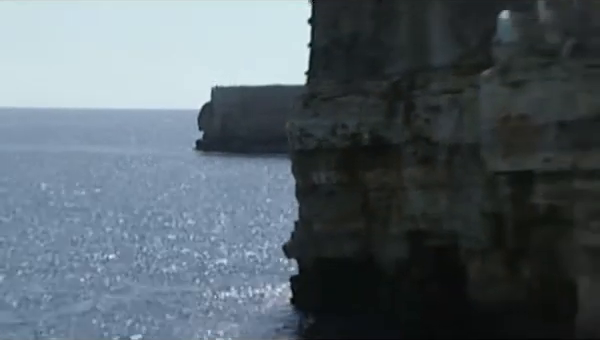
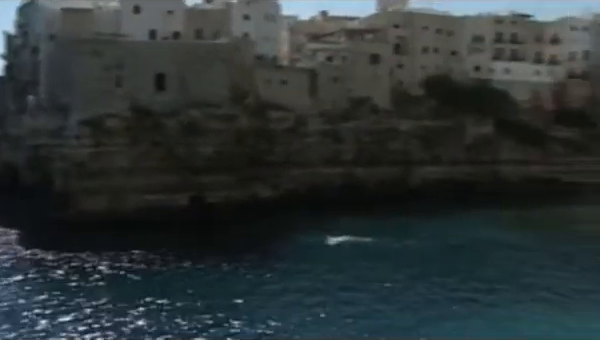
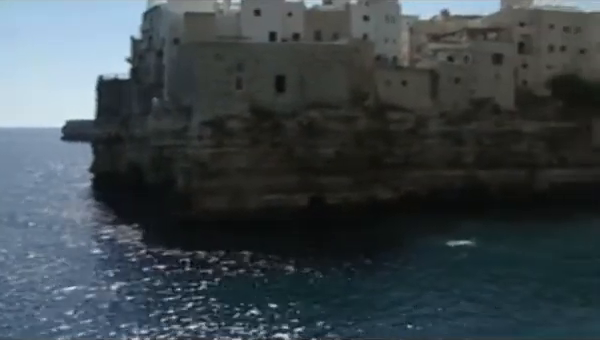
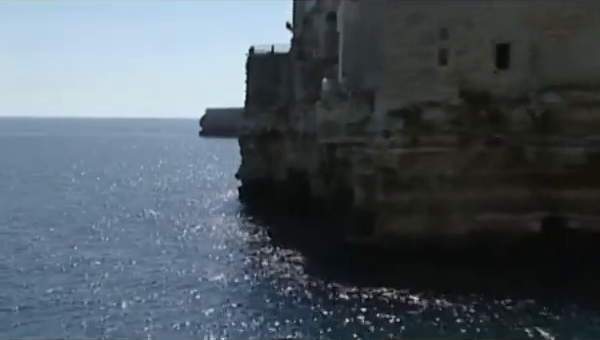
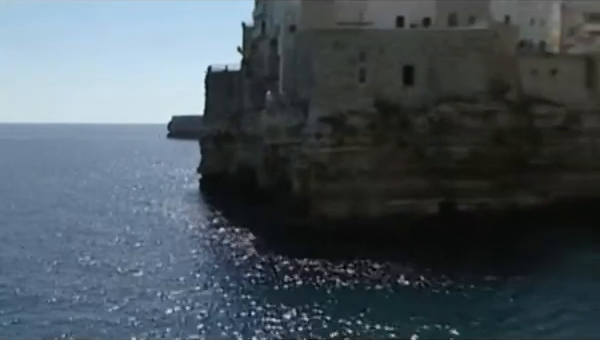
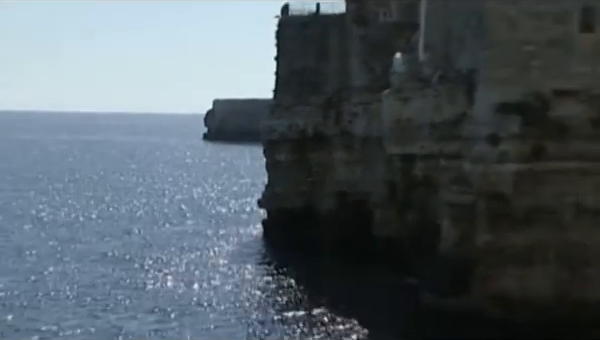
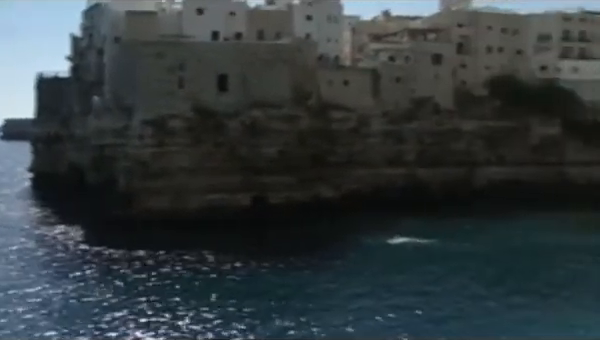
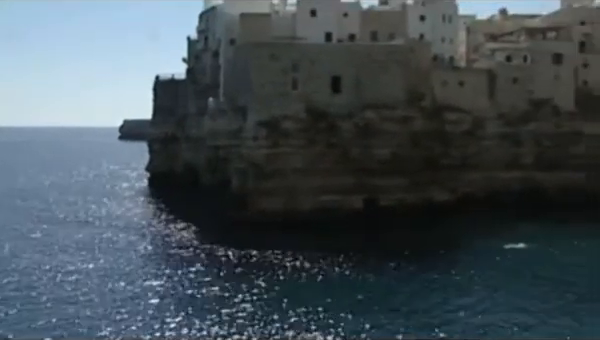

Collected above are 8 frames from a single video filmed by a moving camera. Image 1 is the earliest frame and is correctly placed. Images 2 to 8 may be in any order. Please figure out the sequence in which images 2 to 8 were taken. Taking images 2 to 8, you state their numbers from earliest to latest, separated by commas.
6, 4, 5, 8, 3, 7, 2
